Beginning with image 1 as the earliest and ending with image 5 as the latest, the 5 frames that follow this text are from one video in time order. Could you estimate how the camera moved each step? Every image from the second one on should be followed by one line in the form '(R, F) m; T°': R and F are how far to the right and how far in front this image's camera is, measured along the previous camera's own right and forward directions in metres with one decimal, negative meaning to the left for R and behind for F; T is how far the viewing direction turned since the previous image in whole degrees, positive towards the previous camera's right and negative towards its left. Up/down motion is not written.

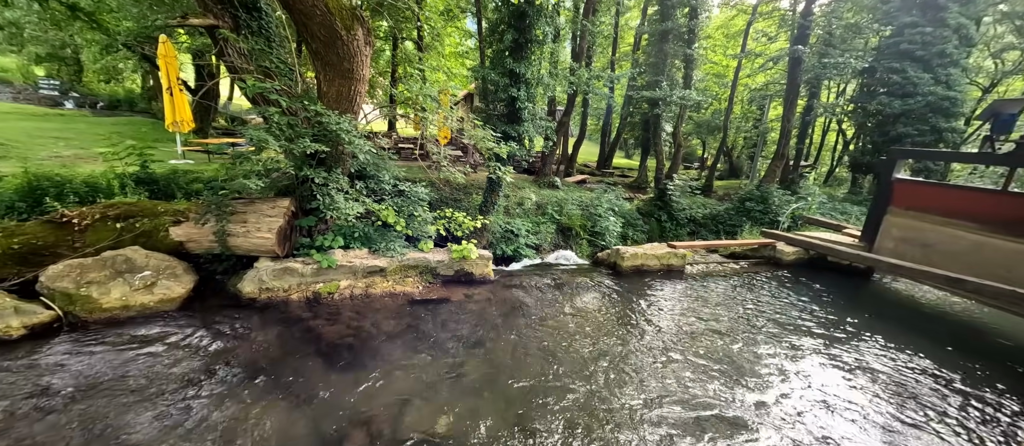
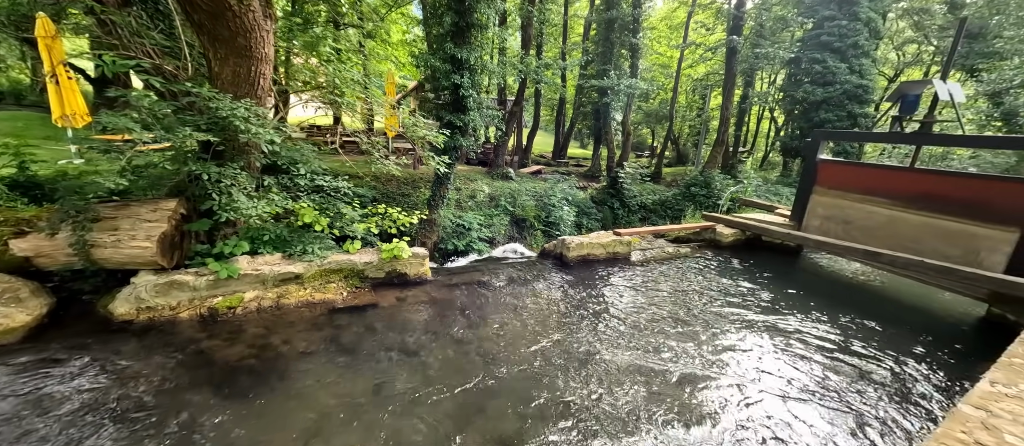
(+0.3, +0.3) m; +6°
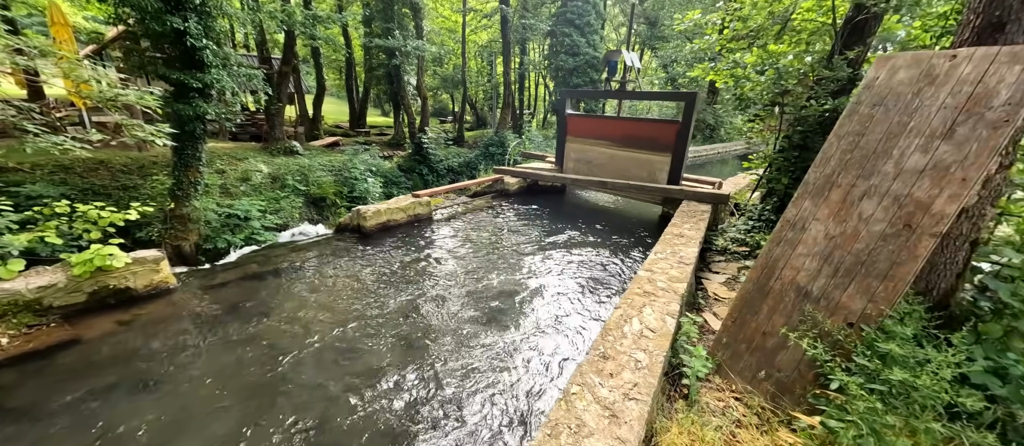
(+0.3, -0.1) m; +28°
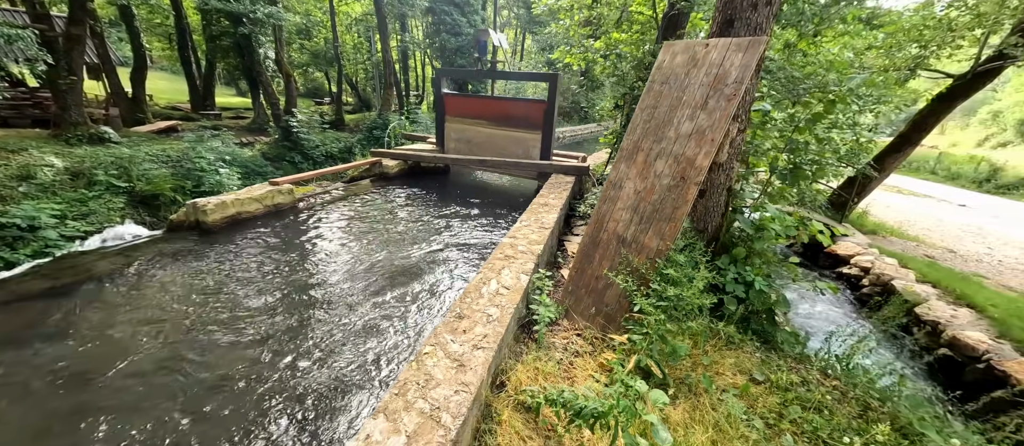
(+0.3, -0.1) m; +16°
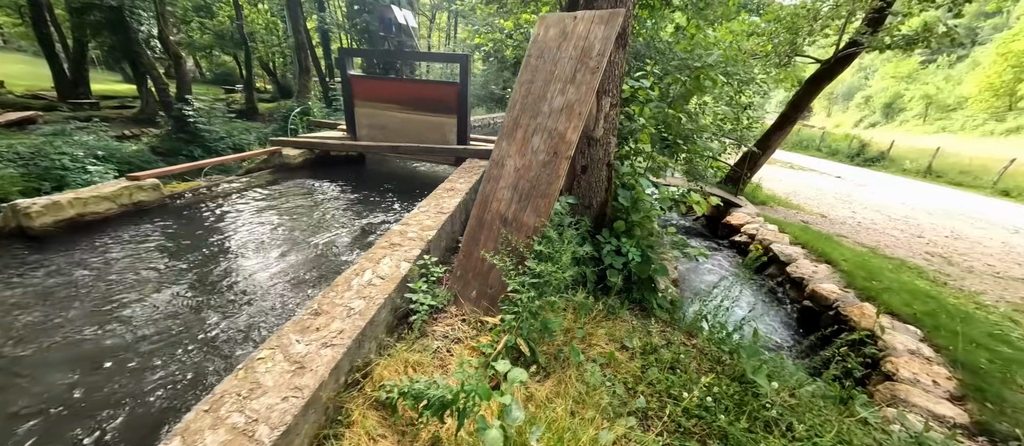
(+0.5, +0.1) m; +8°
